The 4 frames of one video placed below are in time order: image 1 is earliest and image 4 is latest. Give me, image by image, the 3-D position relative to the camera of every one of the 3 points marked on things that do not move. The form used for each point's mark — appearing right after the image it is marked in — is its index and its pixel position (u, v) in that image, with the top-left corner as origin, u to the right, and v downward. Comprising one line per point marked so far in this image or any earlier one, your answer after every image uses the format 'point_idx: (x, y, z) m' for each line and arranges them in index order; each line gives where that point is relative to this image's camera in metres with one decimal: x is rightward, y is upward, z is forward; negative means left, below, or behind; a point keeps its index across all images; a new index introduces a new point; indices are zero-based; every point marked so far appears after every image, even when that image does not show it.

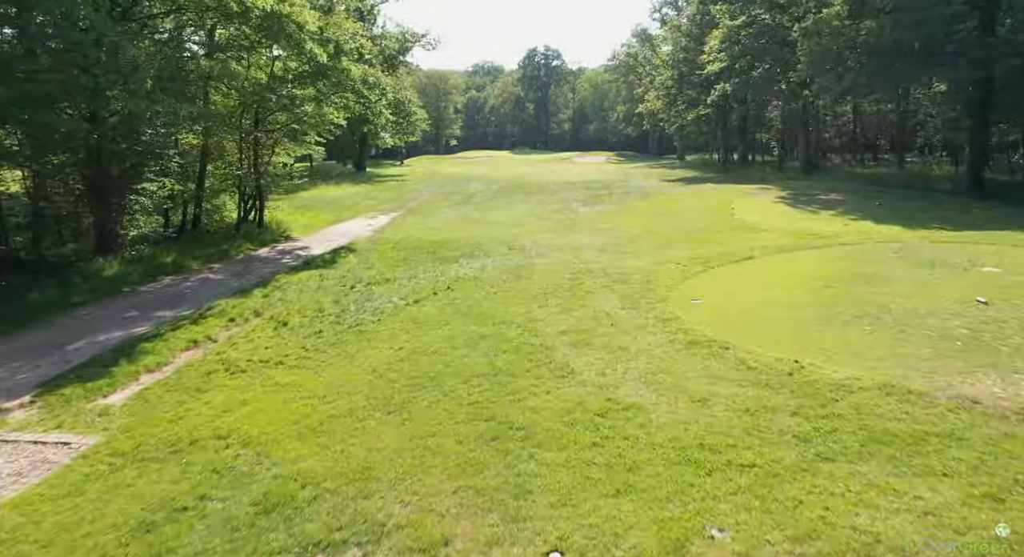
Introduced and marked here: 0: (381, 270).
0: (-2.0, +0.1, +10.9) m
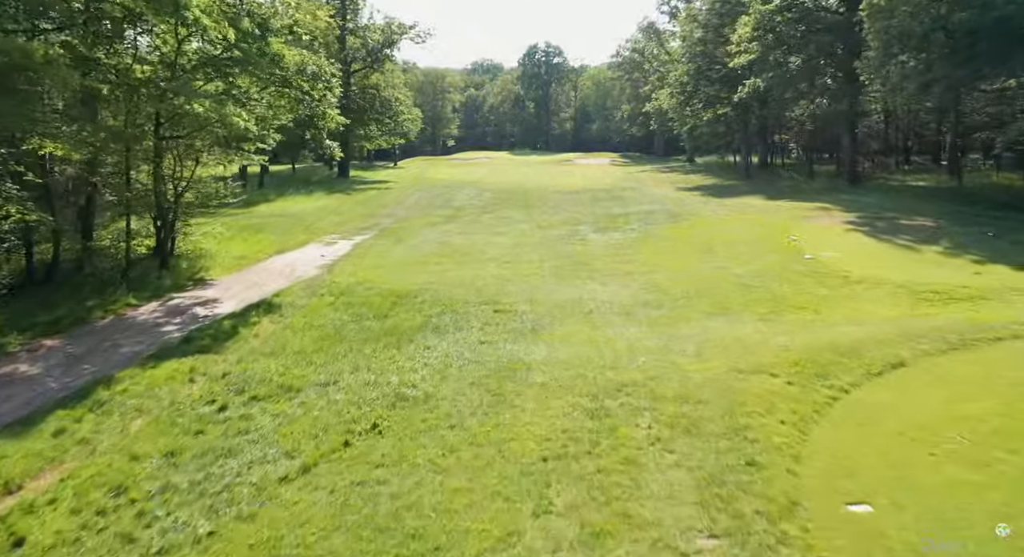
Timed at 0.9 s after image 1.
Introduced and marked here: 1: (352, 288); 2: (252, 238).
0: (-2.1, -0.8, +7.0) m
1: (-2.4, -0.2, +11.0) m
2: (-5.9, +0.9, +16.5) m
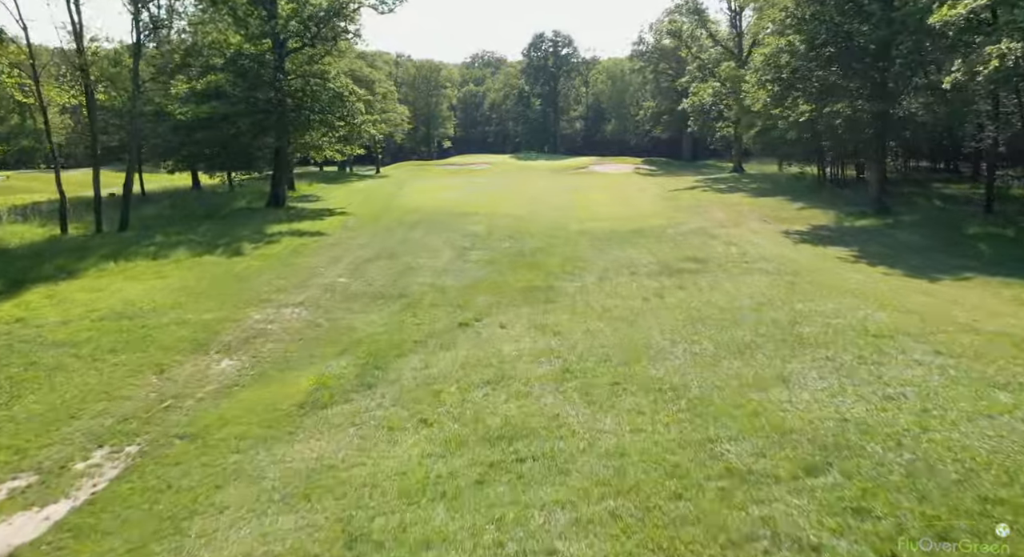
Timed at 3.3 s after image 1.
0: (-2.1, -3.6, -5.5) m
1: (-2.4, -3.0, -1.5) m
2: (-5.8, -1.9, +4.0) m
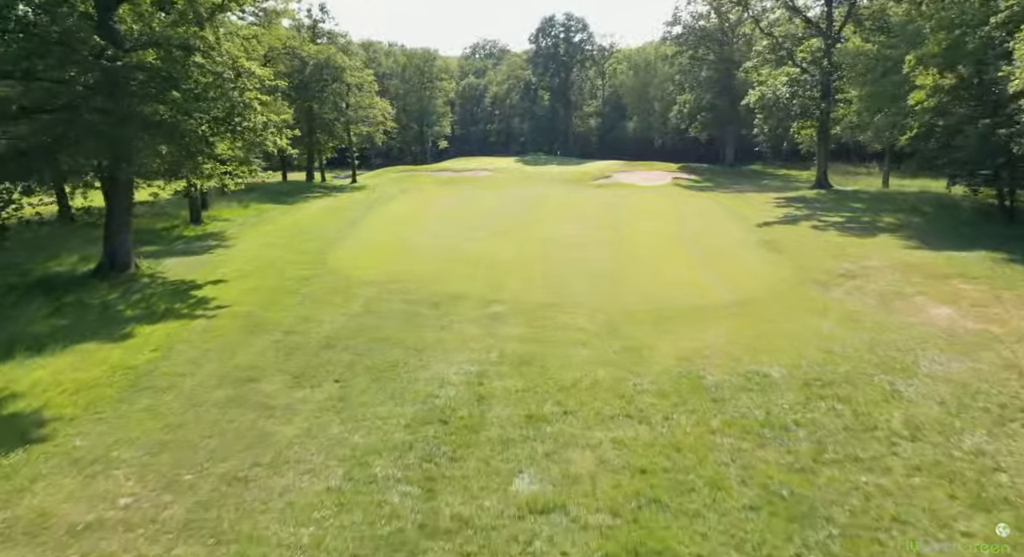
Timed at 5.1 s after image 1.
0: (-1.9, -6.9, -19.6) m
1: (-2.2, -6.2, -15.6) m
2: (-5.6, -5.1, -10.1) m
